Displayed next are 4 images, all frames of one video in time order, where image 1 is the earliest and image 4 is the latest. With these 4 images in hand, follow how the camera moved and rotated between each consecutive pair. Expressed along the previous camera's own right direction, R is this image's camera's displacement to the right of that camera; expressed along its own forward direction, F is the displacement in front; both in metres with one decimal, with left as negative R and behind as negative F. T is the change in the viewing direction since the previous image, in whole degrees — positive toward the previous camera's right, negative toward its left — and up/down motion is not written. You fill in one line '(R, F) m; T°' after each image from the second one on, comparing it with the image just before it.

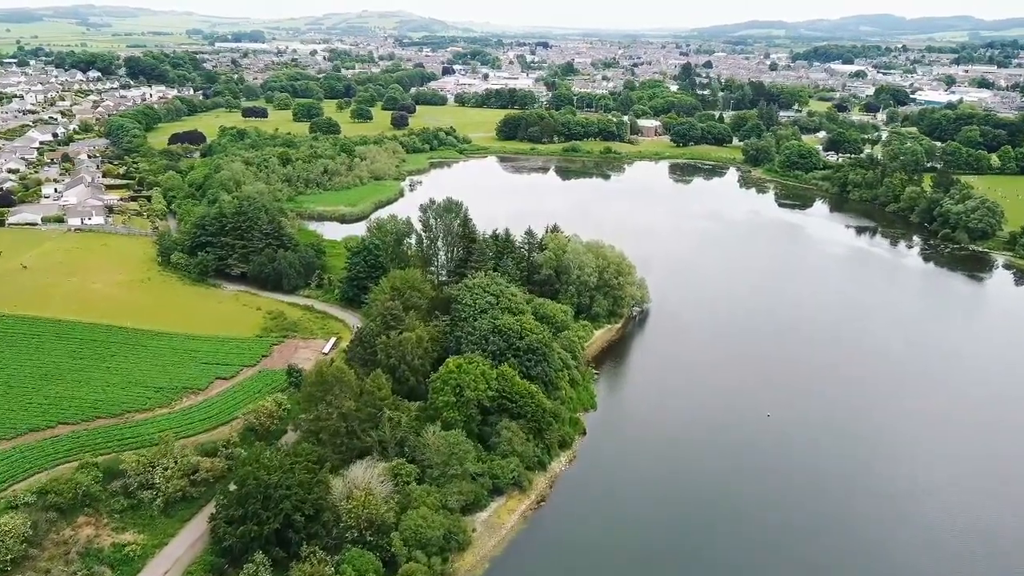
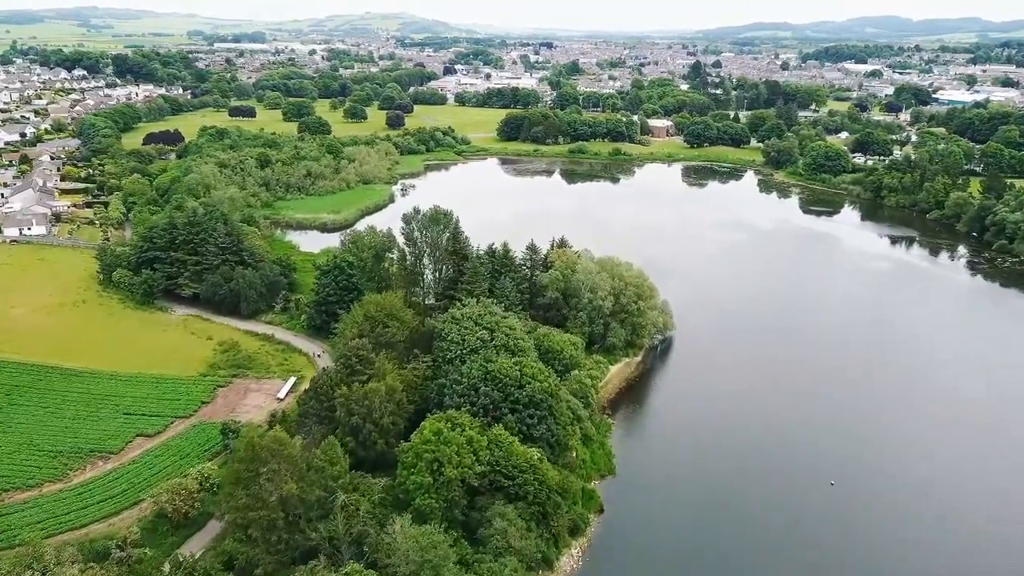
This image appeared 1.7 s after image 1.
(+0.2, +6.0) m; 0°
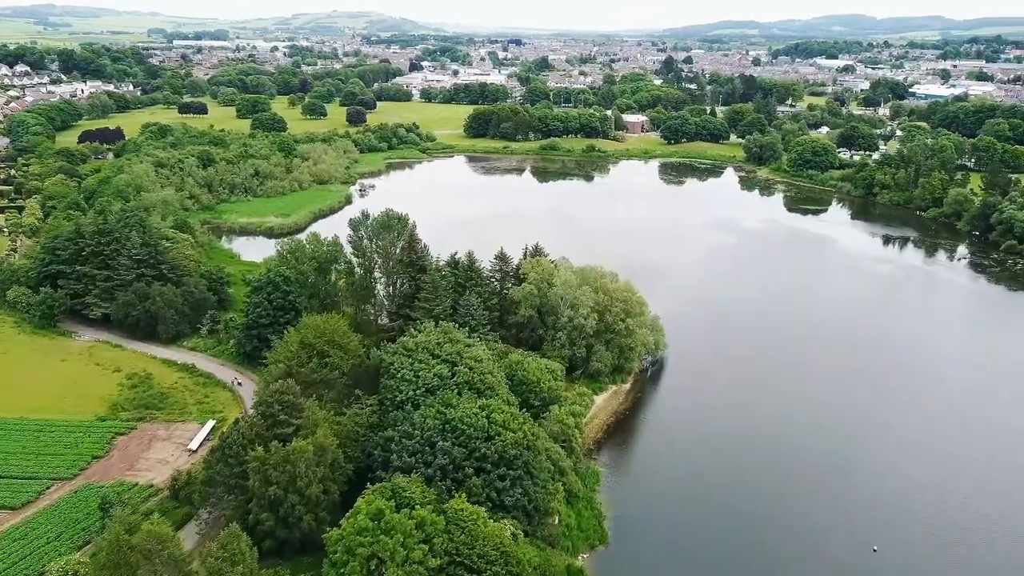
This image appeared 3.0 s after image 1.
(+0.2, +4.7) m; +2°
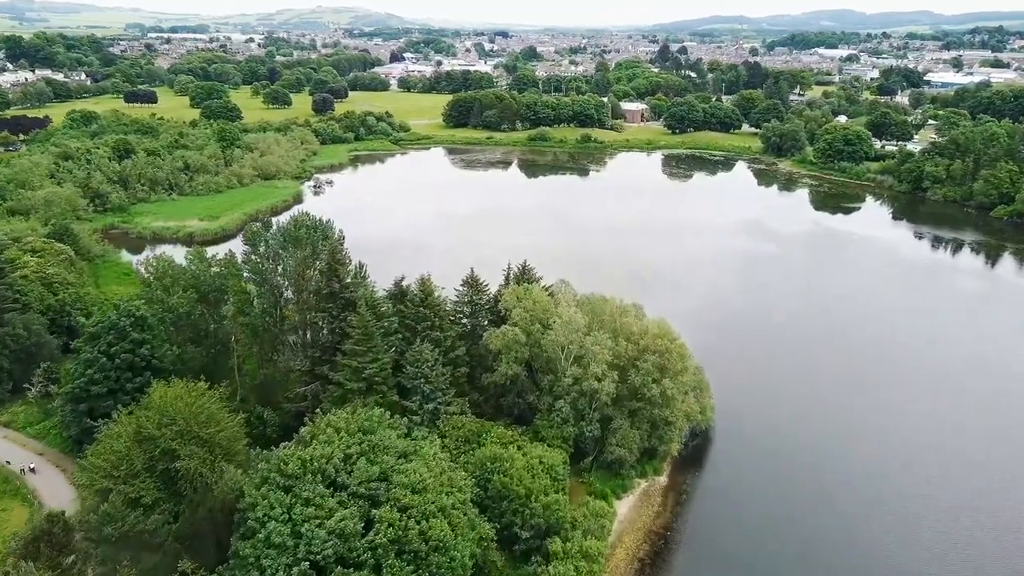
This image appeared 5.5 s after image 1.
(+0.3, +9.2) m; +1°
